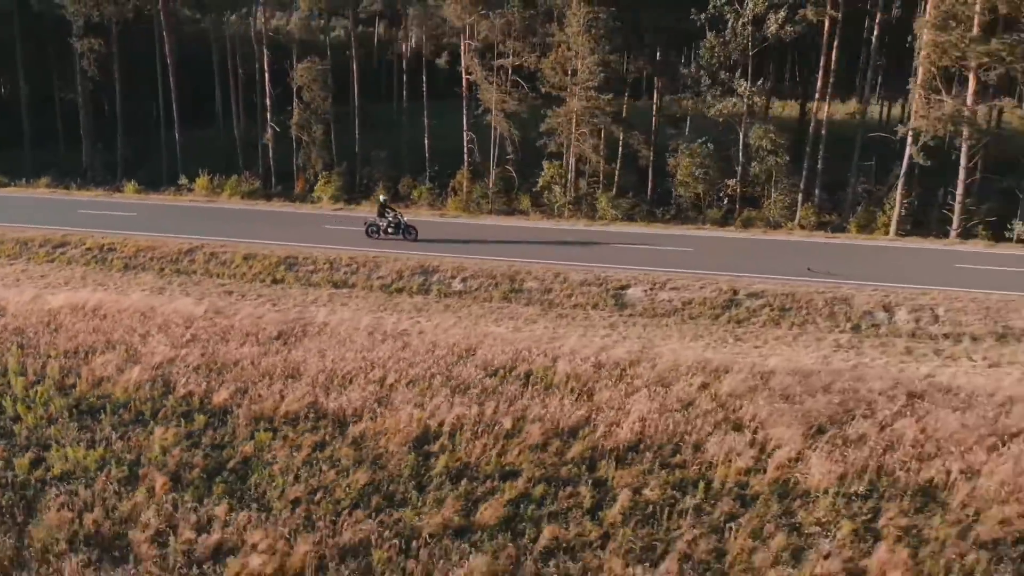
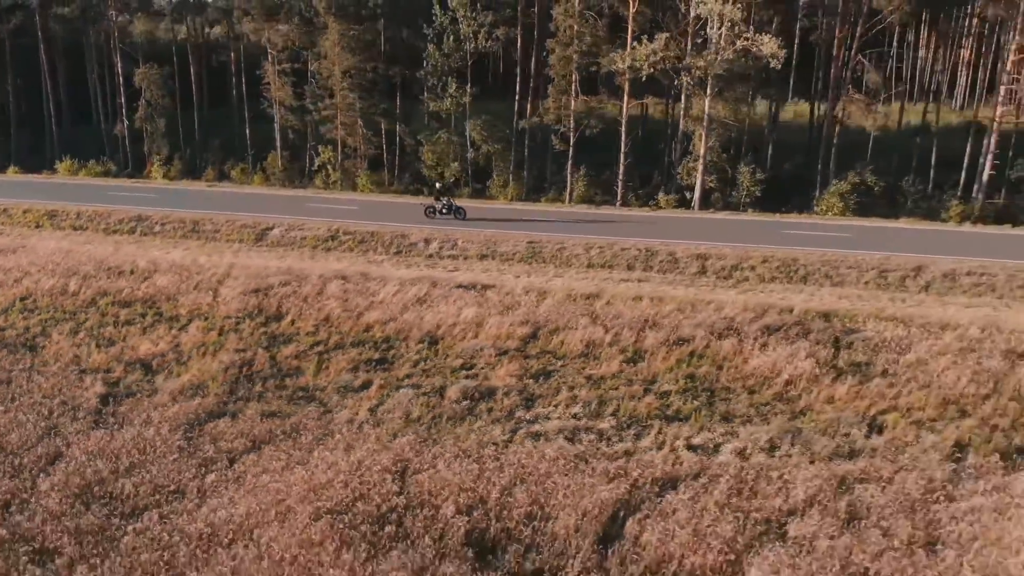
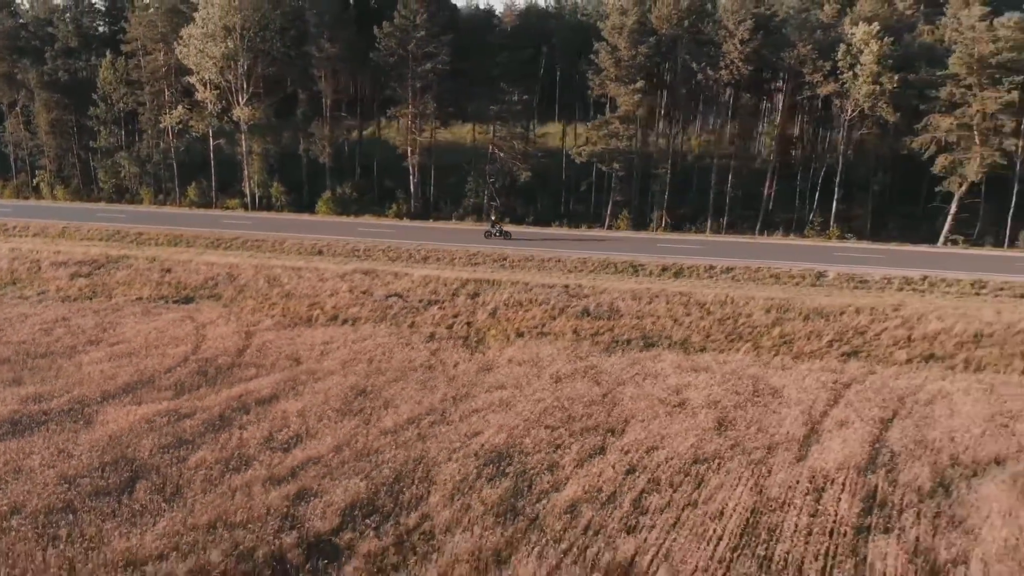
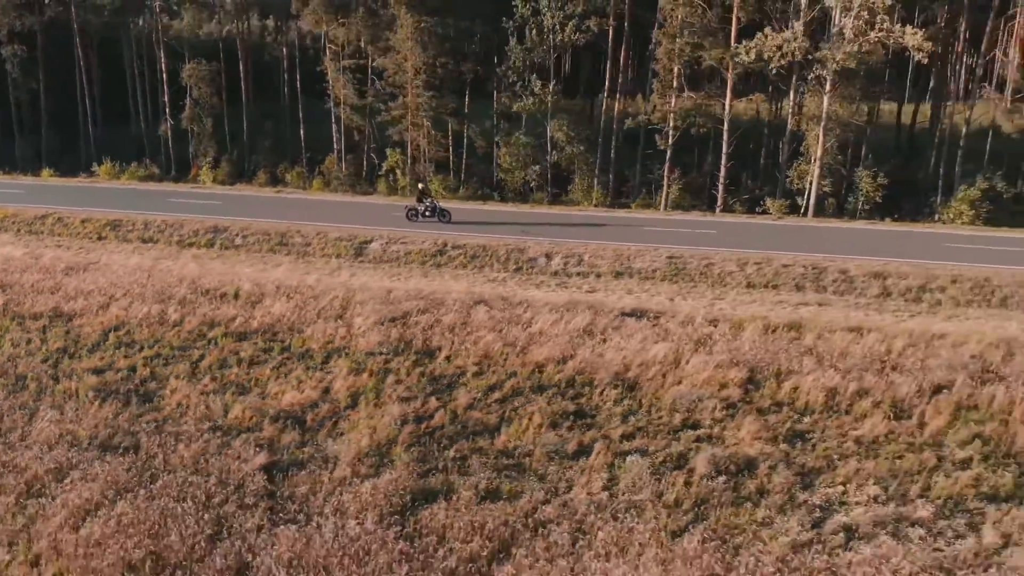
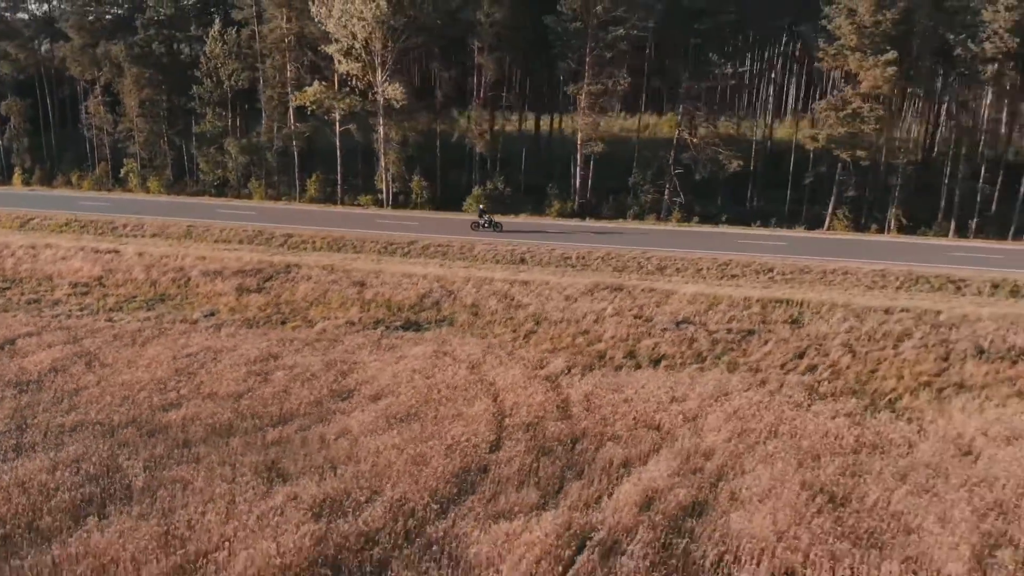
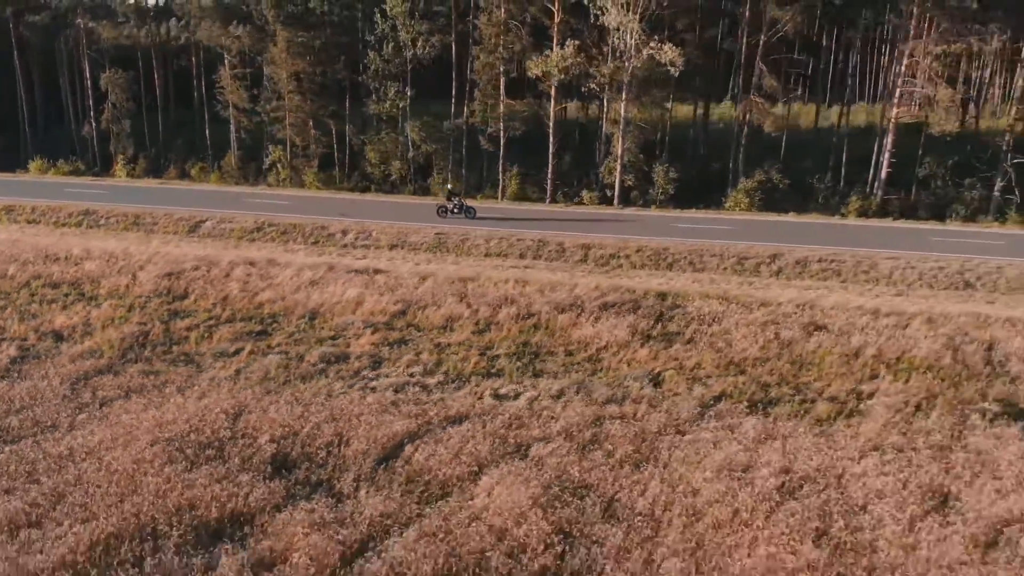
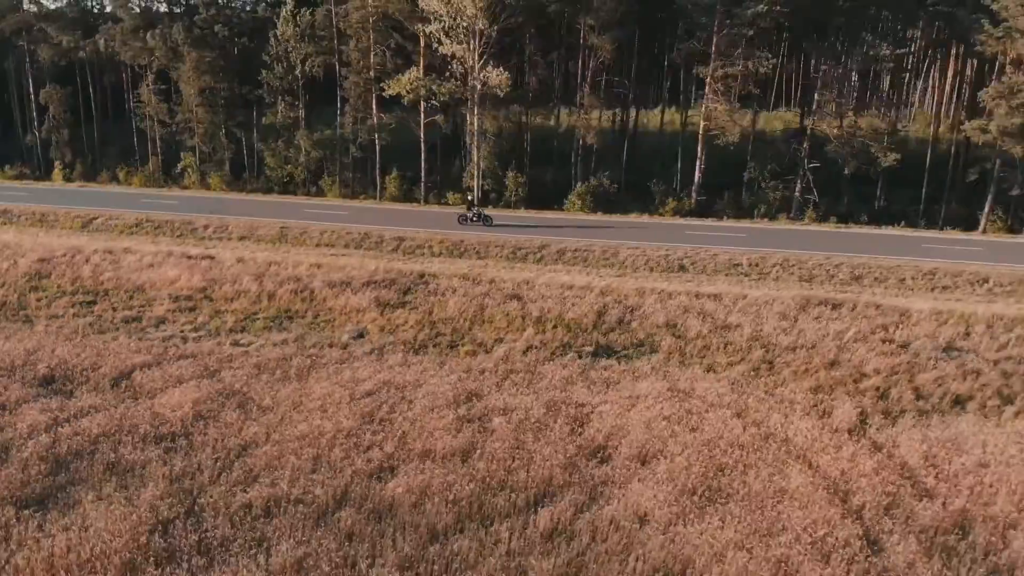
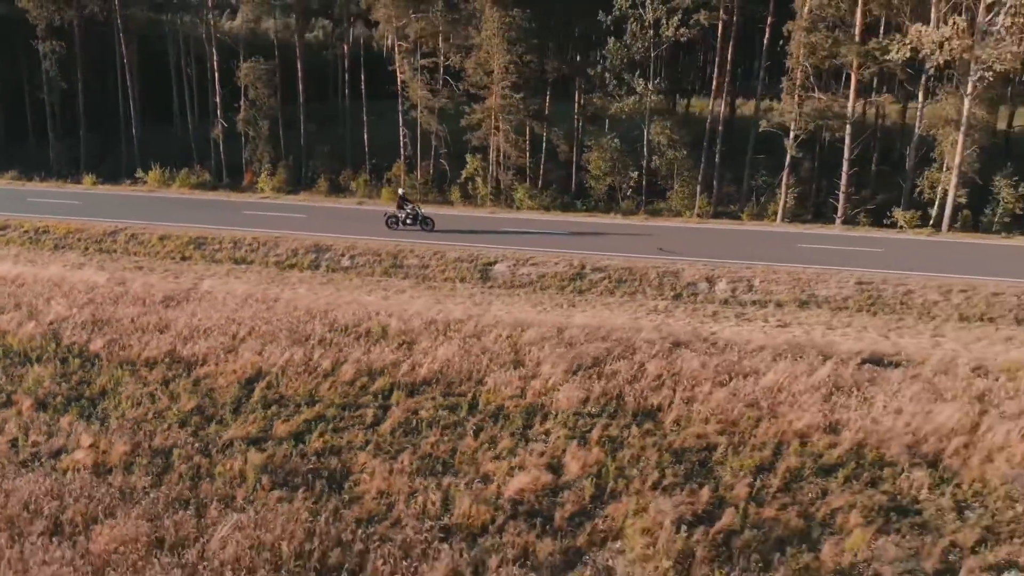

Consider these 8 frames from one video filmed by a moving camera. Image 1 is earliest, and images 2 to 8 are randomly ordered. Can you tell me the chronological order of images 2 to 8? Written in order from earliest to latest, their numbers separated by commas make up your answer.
8, 4, 2, 6, 7, 5, 3
